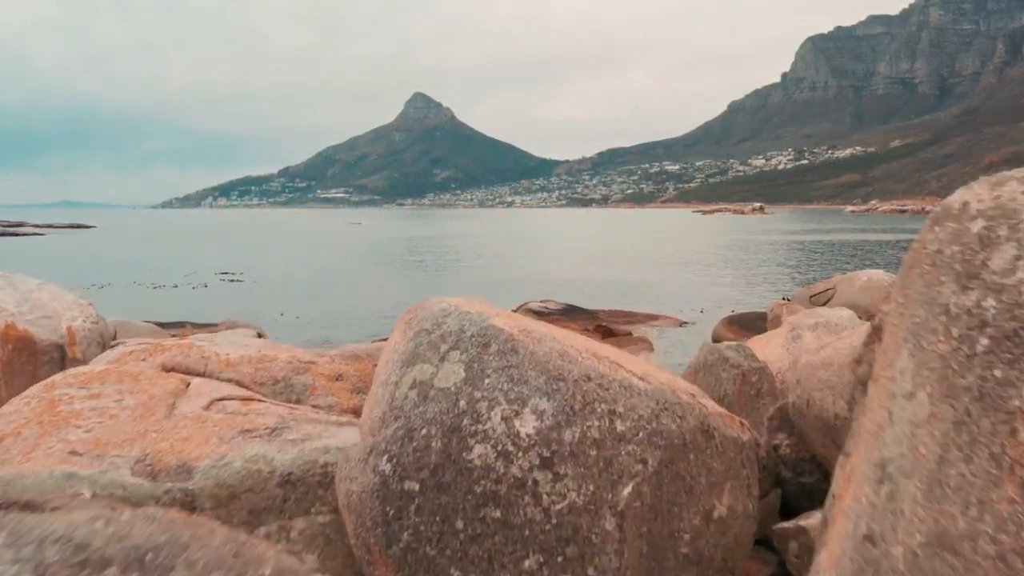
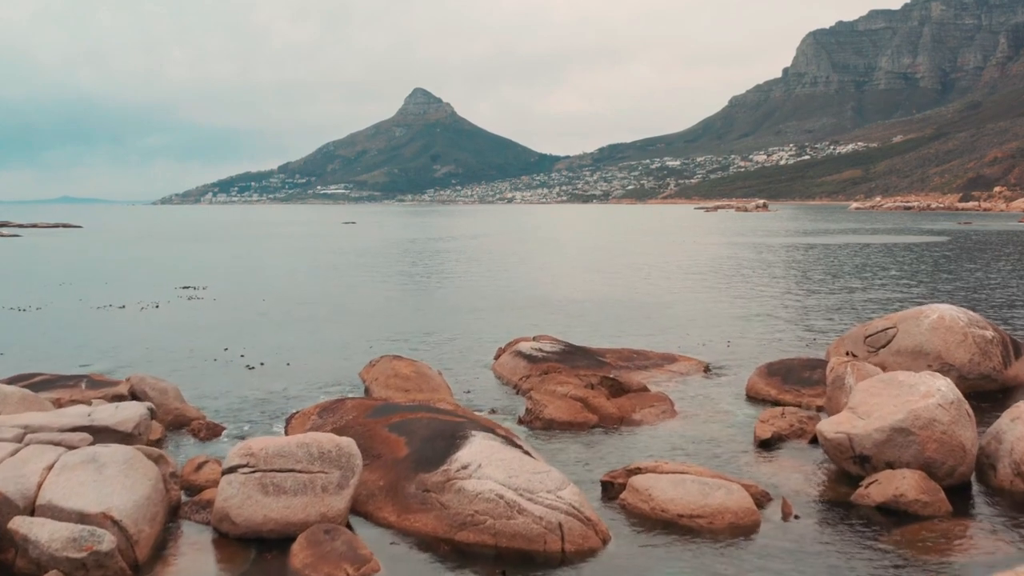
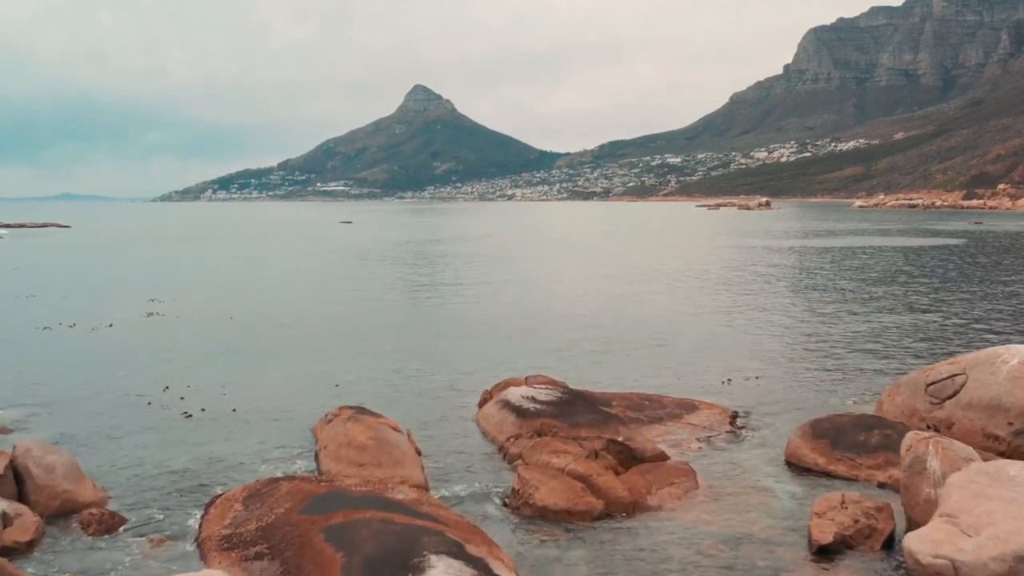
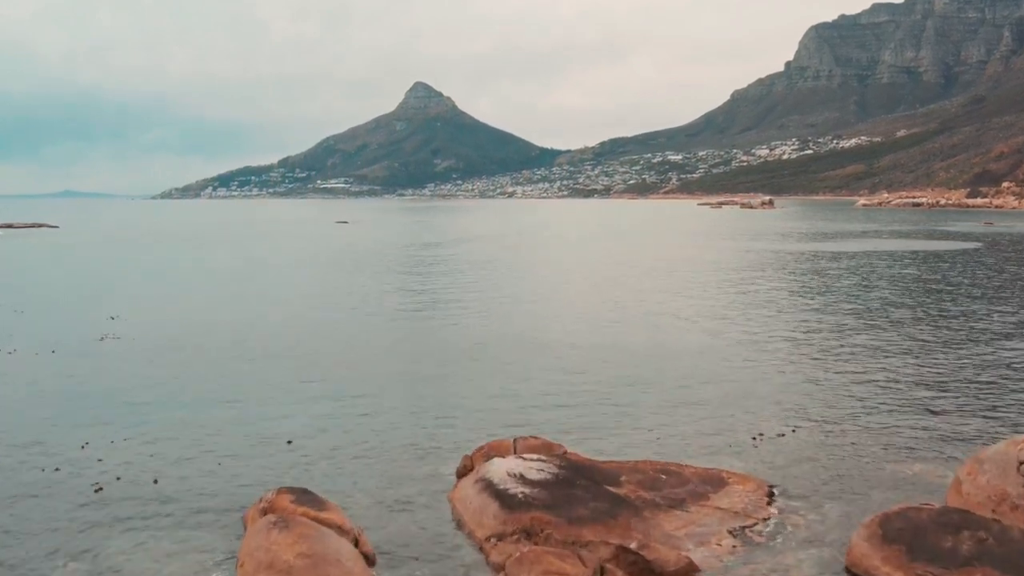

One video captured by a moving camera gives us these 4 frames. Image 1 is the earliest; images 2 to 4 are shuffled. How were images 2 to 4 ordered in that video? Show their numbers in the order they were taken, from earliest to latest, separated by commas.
2, 3, 4
